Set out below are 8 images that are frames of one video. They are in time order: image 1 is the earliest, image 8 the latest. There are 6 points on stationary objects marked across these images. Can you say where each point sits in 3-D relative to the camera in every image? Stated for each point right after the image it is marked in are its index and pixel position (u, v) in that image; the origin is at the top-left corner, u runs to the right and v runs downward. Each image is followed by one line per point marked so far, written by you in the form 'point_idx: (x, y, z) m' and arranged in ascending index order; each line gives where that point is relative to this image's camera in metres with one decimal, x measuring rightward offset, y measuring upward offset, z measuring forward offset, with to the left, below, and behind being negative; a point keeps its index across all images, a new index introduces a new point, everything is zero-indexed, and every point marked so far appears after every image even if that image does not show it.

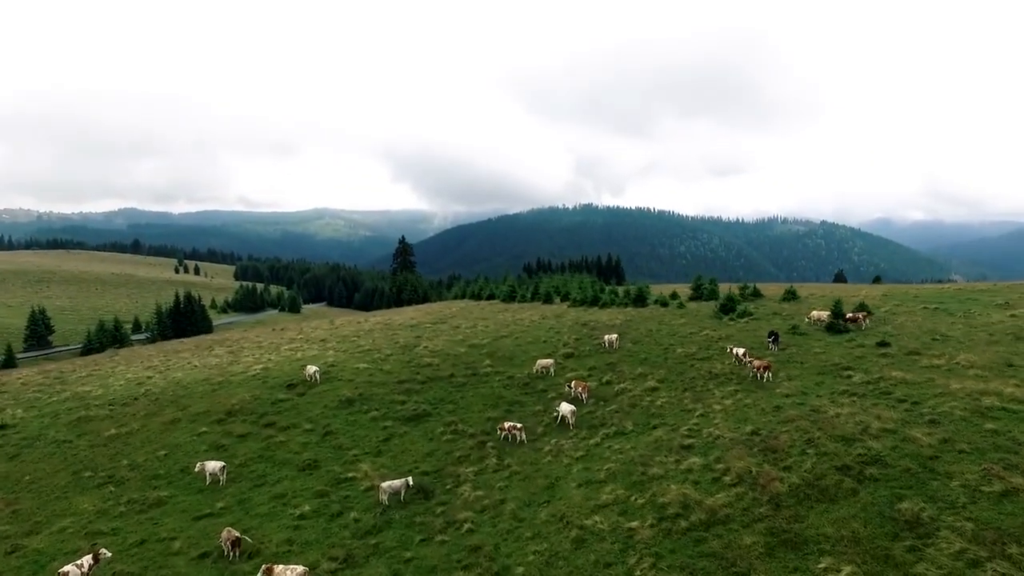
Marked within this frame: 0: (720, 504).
0: (+5.6, -5.8, +17.5) m
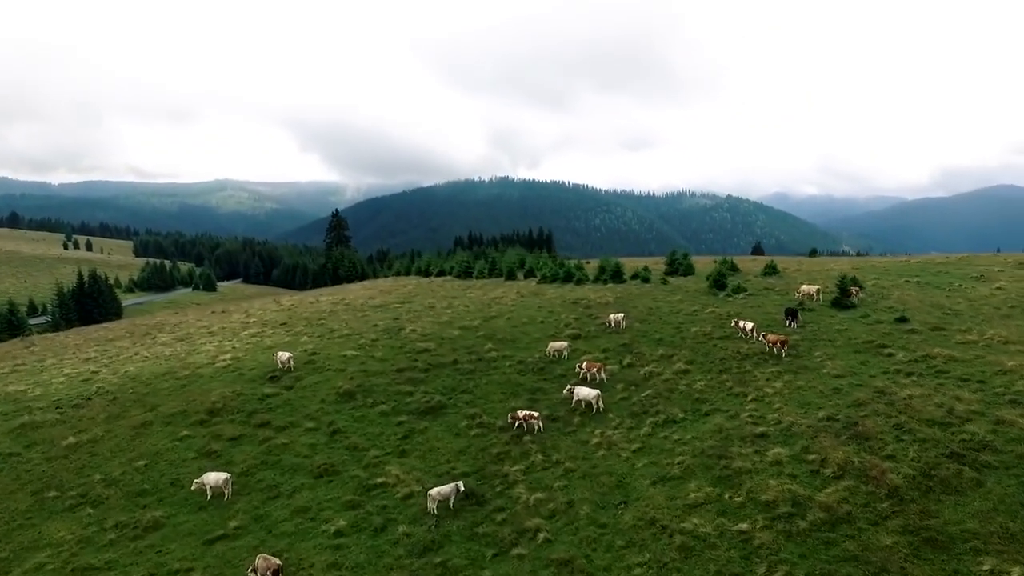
0: (+8.1, -5.3, +16.4) m
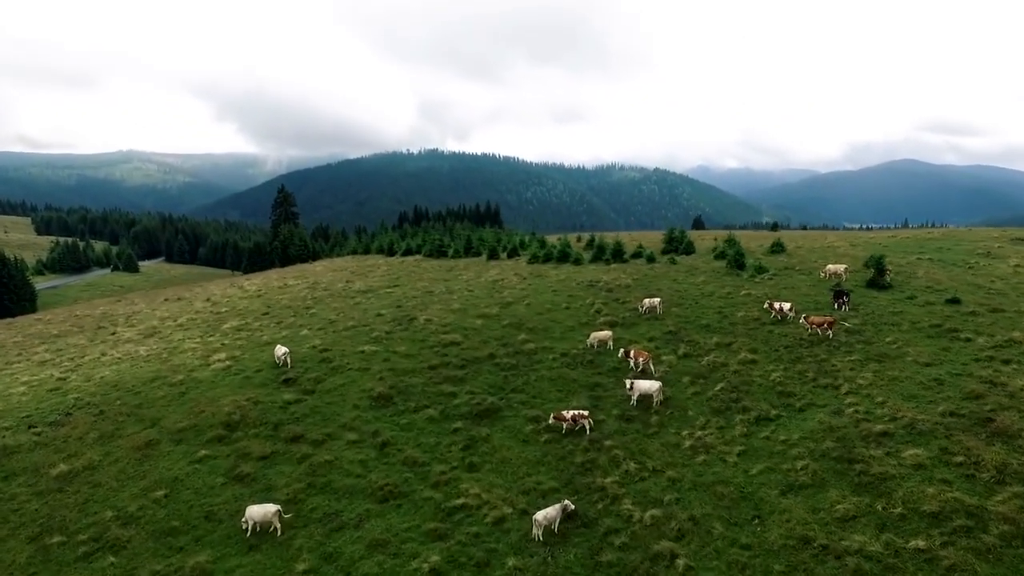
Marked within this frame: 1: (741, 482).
0: (+11.6, -5.1, +15.0) m
1: (+6.5, -5.5, +18.6) m
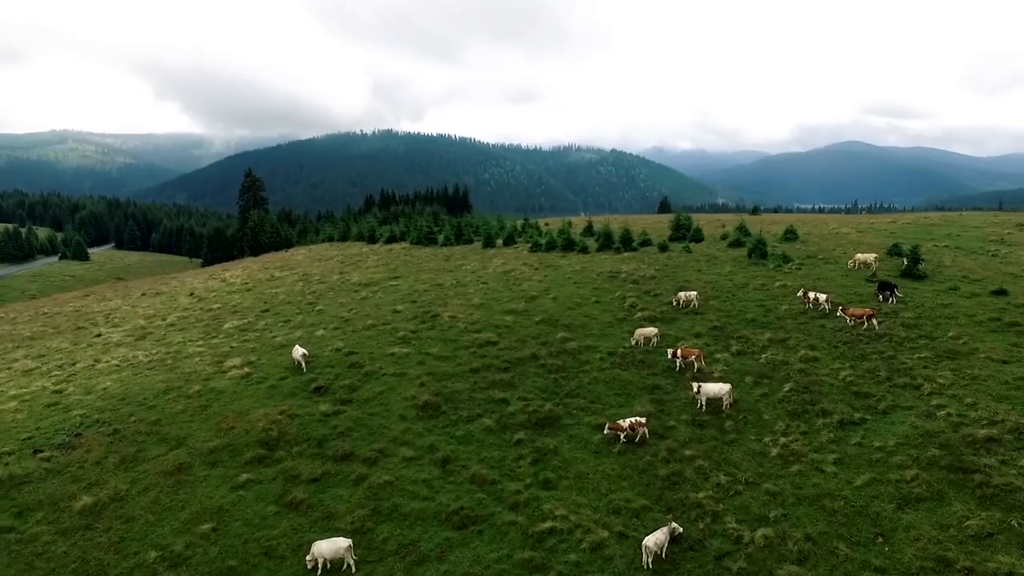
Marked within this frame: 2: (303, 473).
0: (+14.3, -5.2, +14.4) m
1: (+9.0, -5.5, +17.5) m
2: (-6.4, -5.6, +19.9) m
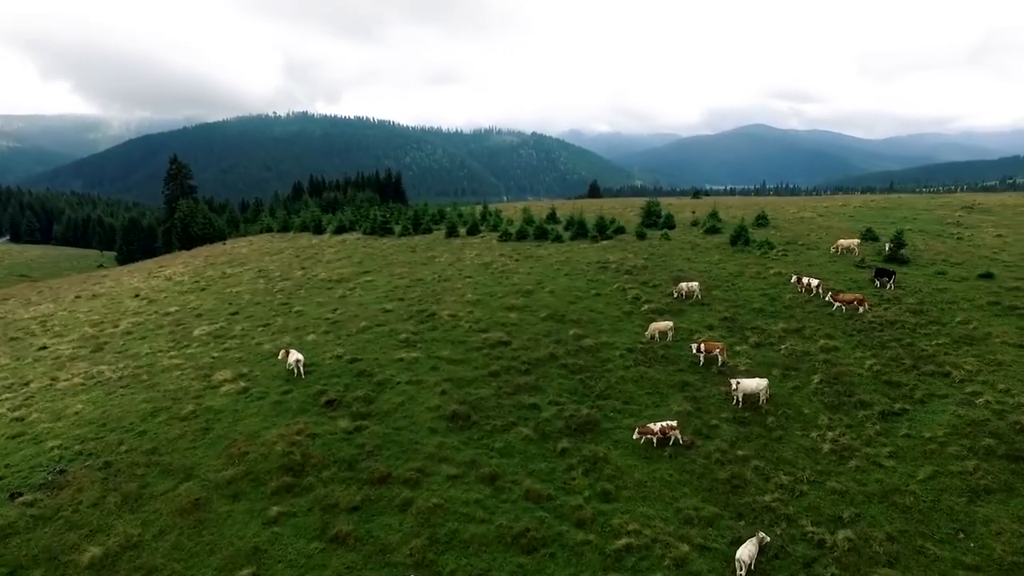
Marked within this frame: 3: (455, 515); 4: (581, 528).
0: (+16.4, -5.0, +15.0) m
1: (+10.8, -5.4, +17.6) m
2: (-4.7, -5.9, +18.1) m
3: (-1.6, -6.2, +17.8) m
4: (+1.8, -6.3, +17.3) m
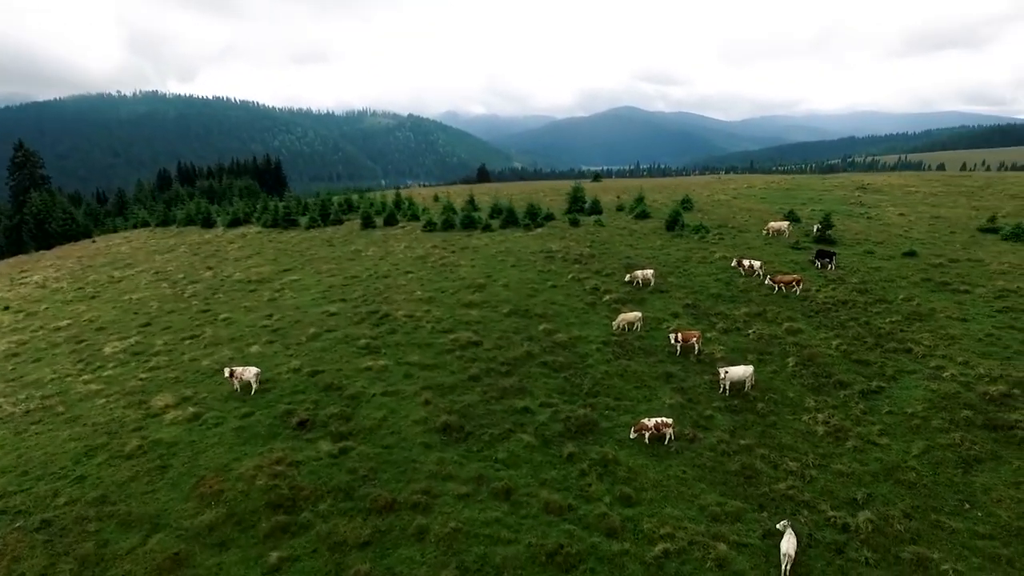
0: (+17.3, -4.3, +16.9) m
1: (+11.3, -5.0, +18.4) m
2: (-4.0, -6.1, +16.1) m
3: (-0.9, -6.3, +16.4) m
4: (+2.6, -6.3, +16.6) m
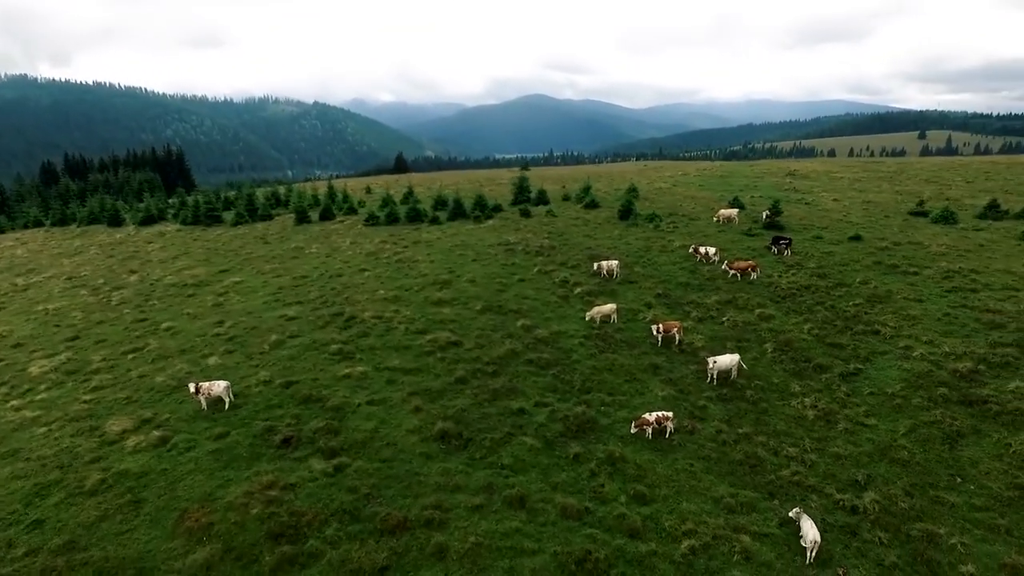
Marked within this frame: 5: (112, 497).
0: (+17.6, -3.7, +18.5) m
1: (+11.5, -4.5, +19.2) m
2: (-3.4, -6.3, +14.9) m
3: (-0.3, -6.3, +15.6) m
4: (+3.1, -6.2, +16.3) m
5: (-10.1, -5.3, +16.4) m
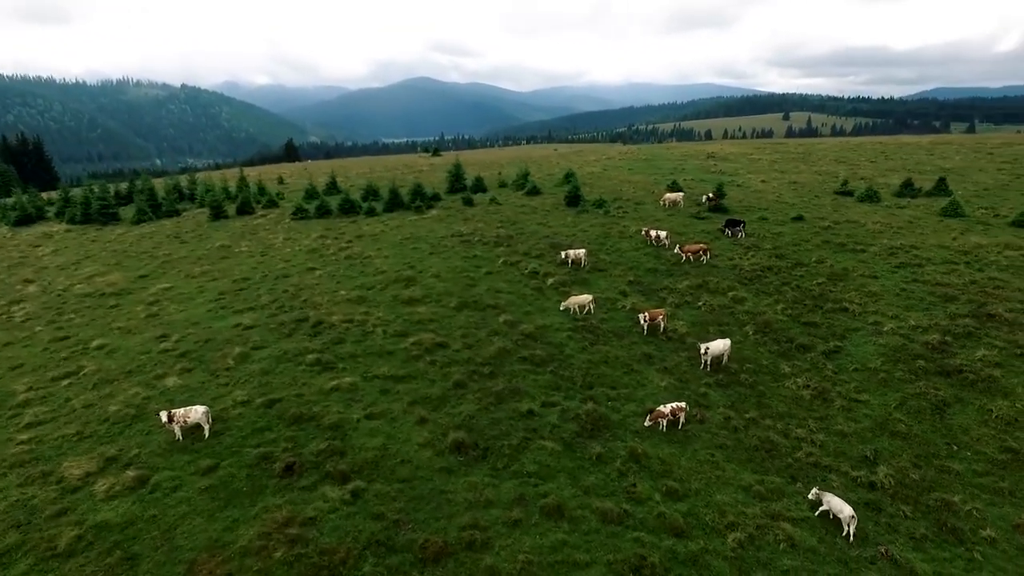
0: (+18.0, -2.9, +20.4) m
1: (+11.9, -3.9, +20.2) m
2: (-2.0, -6.5, +13.6) m
3: (+0.9, -6.3, +14.8) m
4: (+4.2, -6.1, +16.0) m
5: (-8.9, -5.7, +13.9) m
